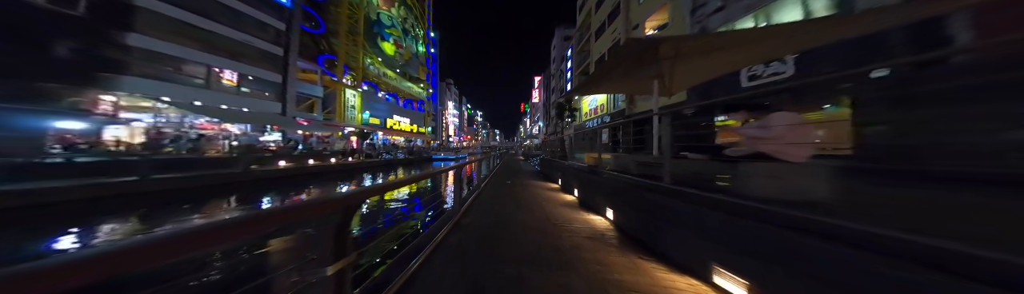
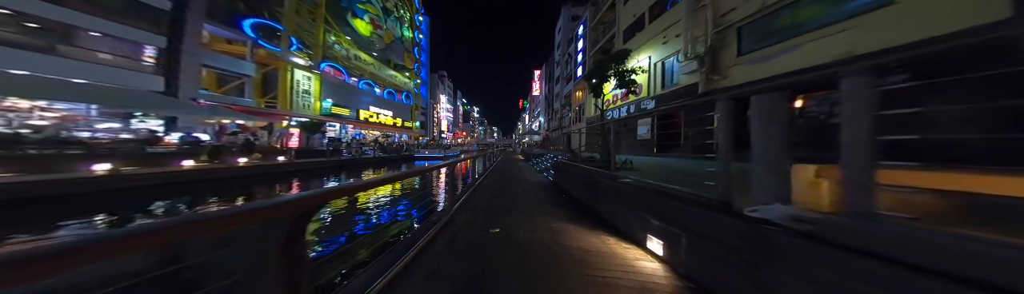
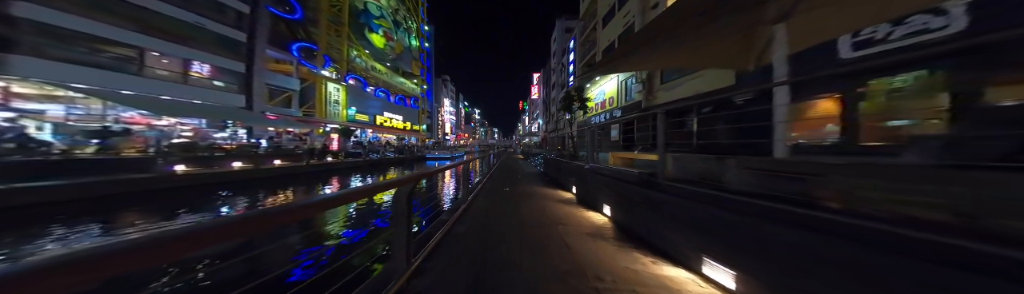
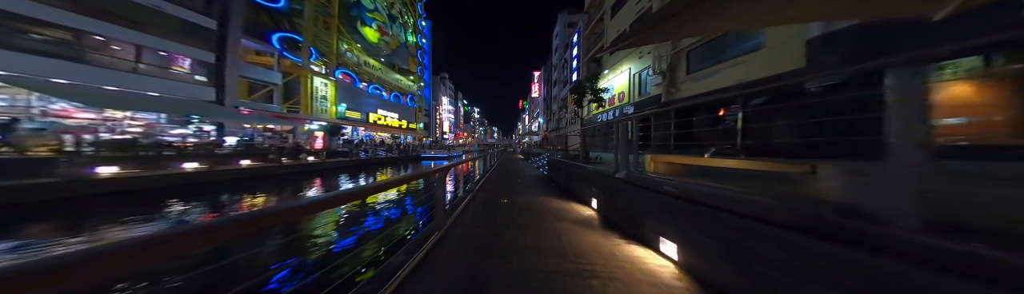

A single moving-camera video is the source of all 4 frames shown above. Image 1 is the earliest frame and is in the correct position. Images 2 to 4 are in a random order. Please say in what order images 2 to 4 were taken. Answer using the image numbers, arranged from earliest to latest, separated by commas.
3, 4, 2
